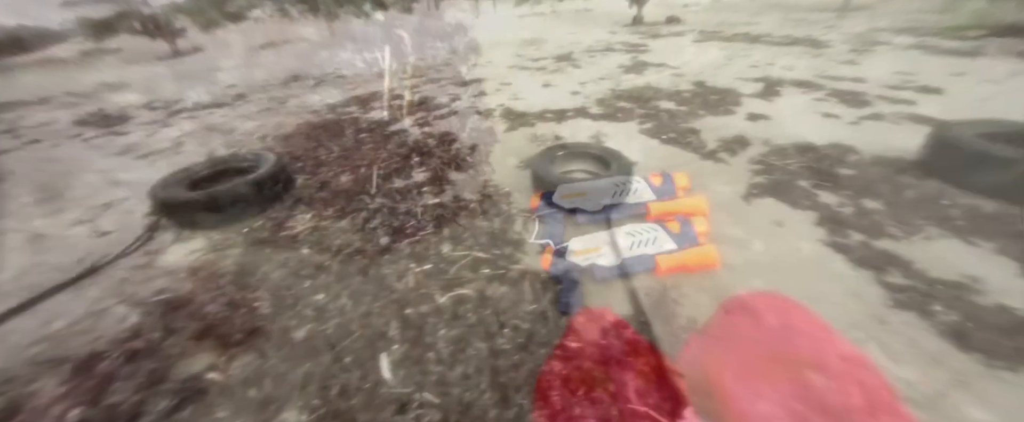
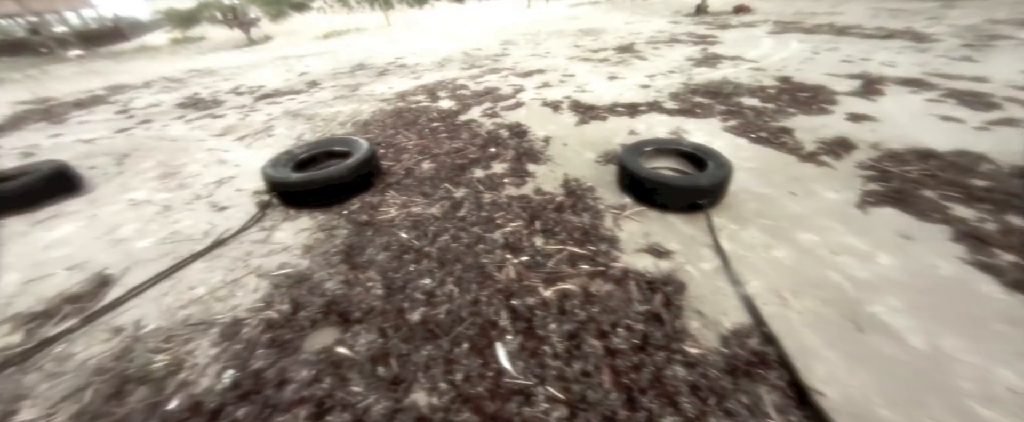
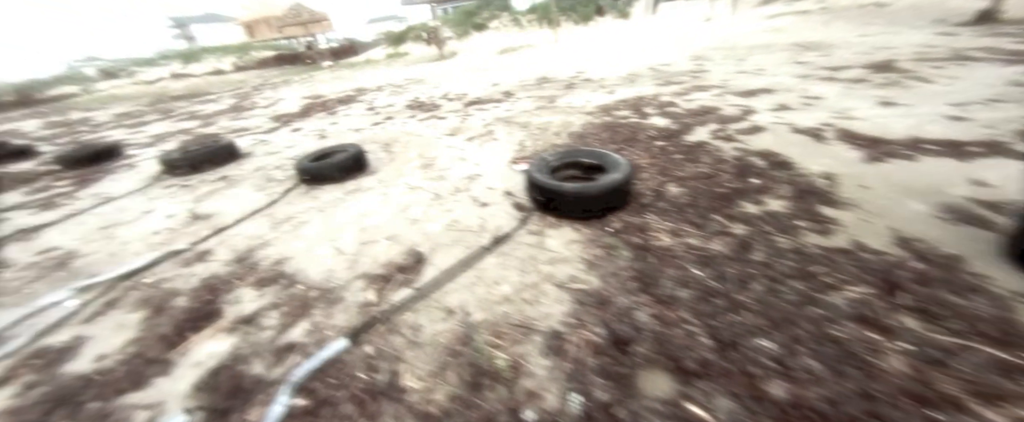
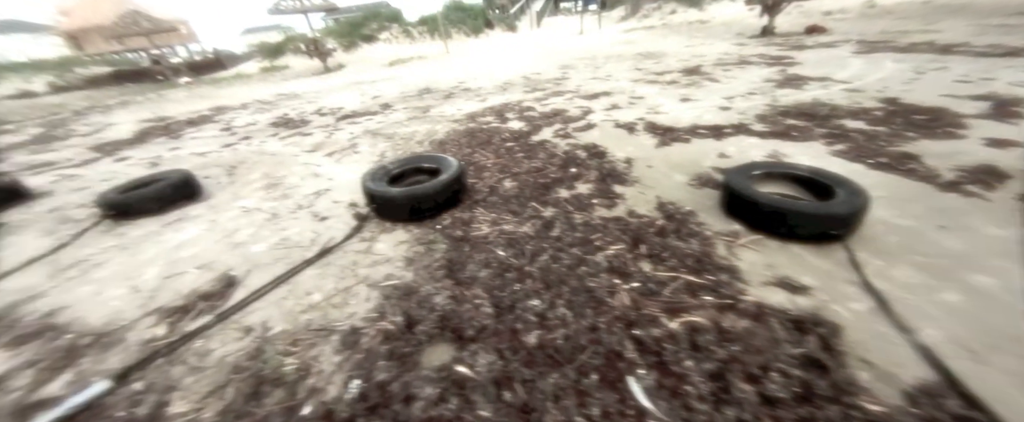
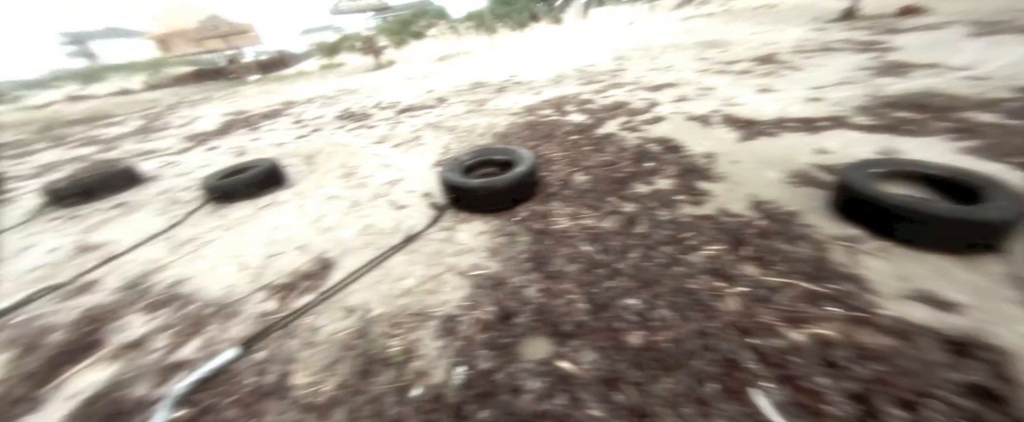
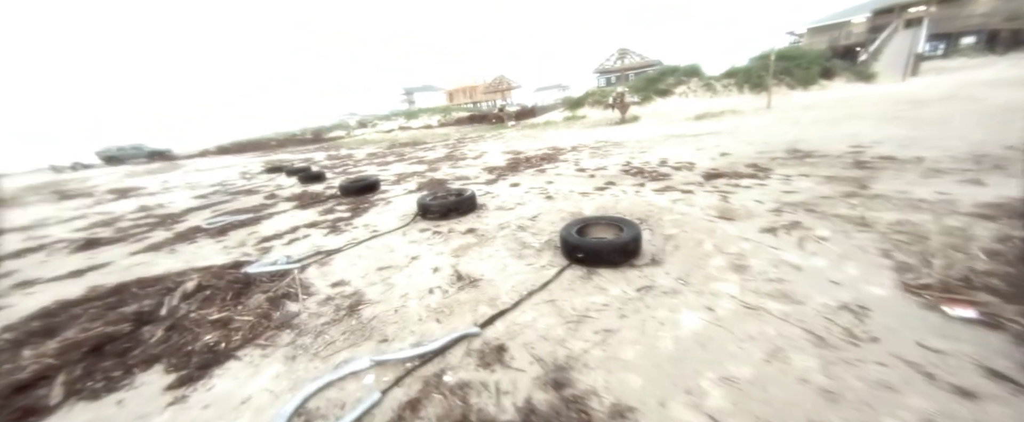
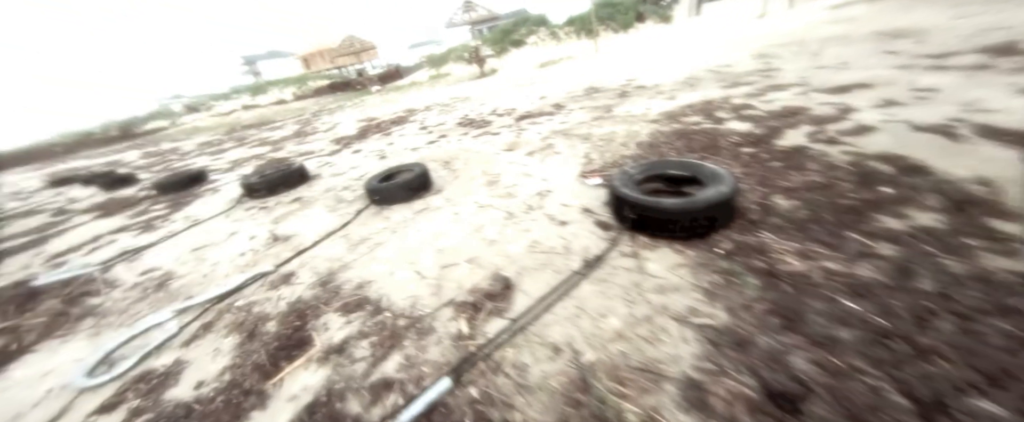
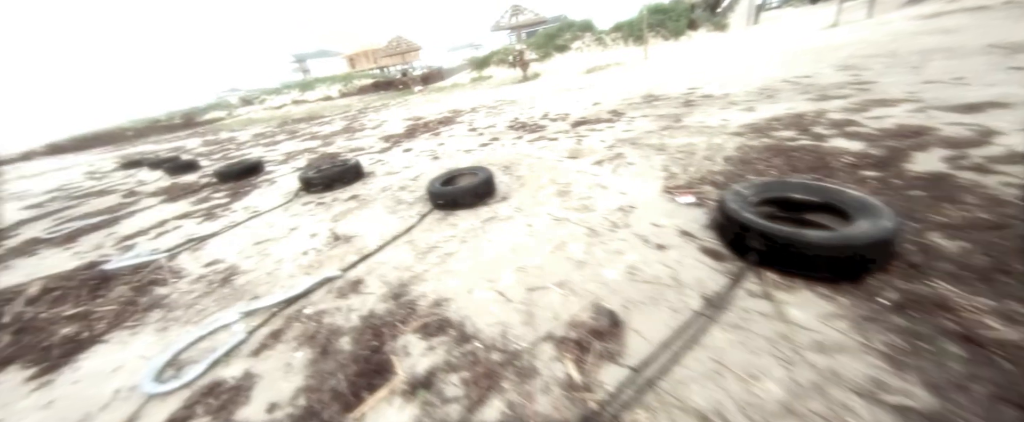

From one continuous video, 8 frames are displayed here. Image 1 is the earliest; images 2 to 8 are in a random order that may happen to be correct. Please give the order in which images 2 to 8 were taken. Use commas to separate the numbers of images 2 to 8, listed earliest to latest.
2, 4, 5, 3, 7, 8, 6
